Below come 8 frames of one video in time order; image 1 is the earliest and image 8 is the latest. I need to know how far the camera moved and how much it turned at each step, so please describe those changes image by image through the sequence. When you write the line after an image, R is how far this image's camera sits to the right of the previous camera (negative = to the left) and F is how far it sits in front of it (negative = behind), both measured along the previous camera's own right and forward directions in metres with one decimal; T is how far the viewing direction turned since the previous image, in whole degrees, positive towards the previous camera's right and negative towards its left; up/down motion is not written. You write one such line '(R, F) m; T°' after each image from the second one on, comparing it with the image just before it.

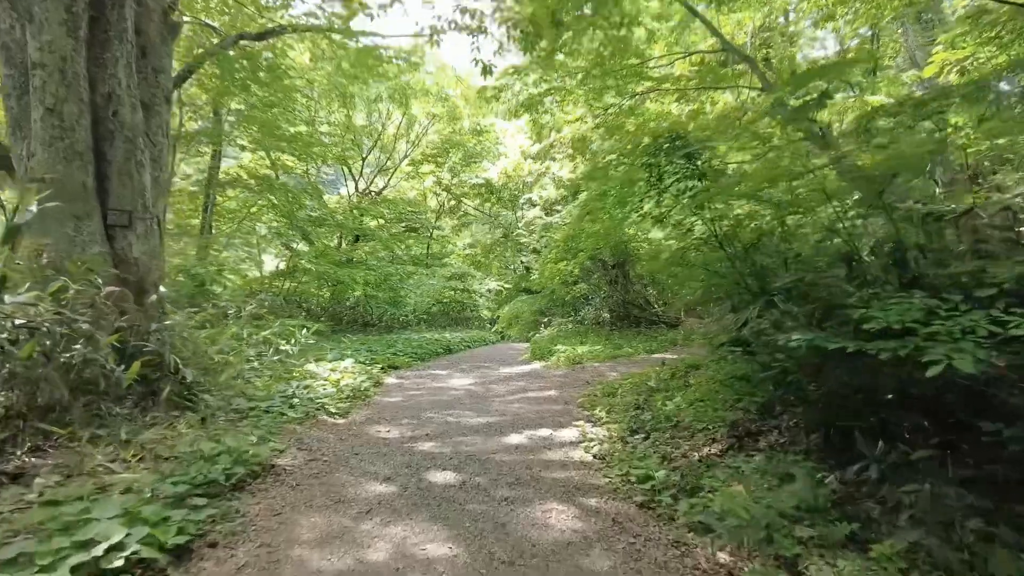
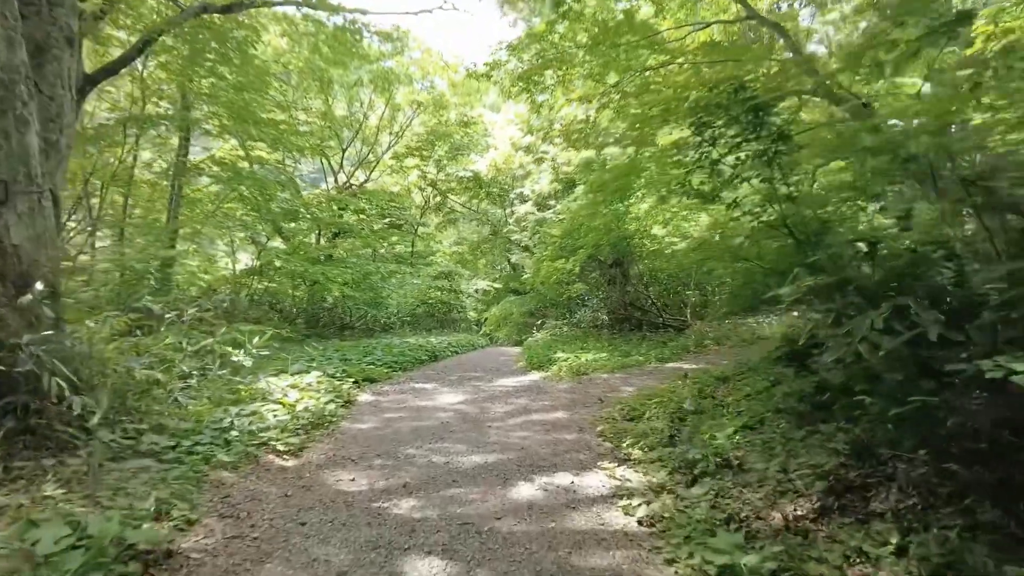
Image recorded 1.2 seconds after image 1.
(-0.1, +1.2) m; +1°
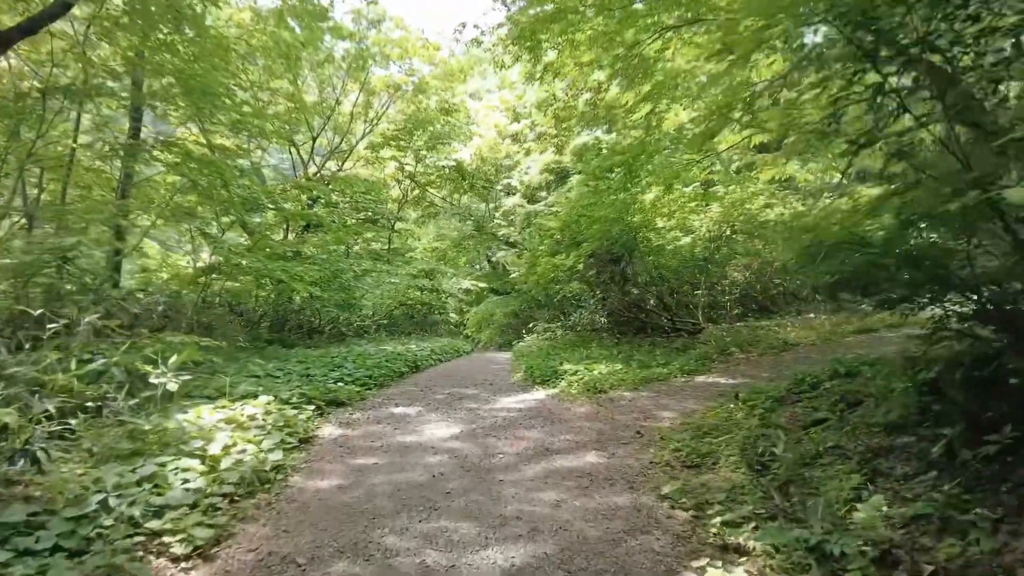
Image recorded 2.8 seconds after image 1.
(-0.2, +1.4) m; +2°
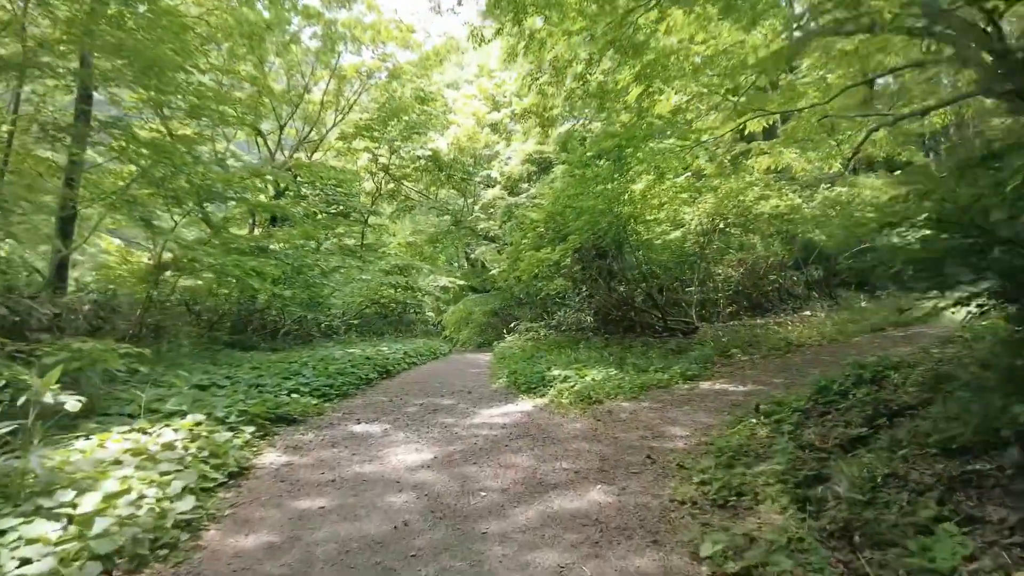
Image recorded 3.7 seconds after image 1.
(0.0, +0.8) m; +2°
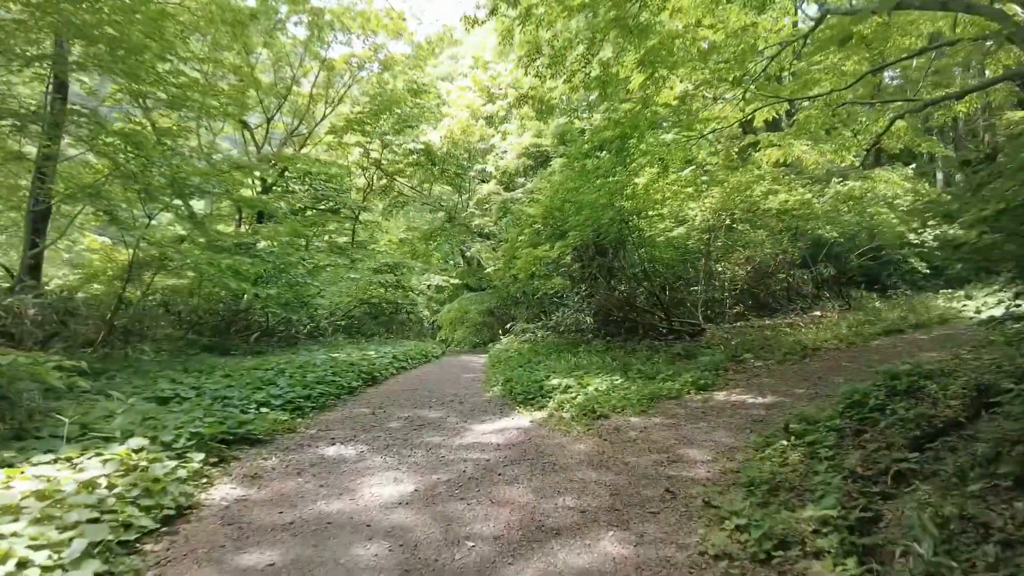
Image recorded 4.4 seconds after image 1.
(0.0, +0.6) m; 0°
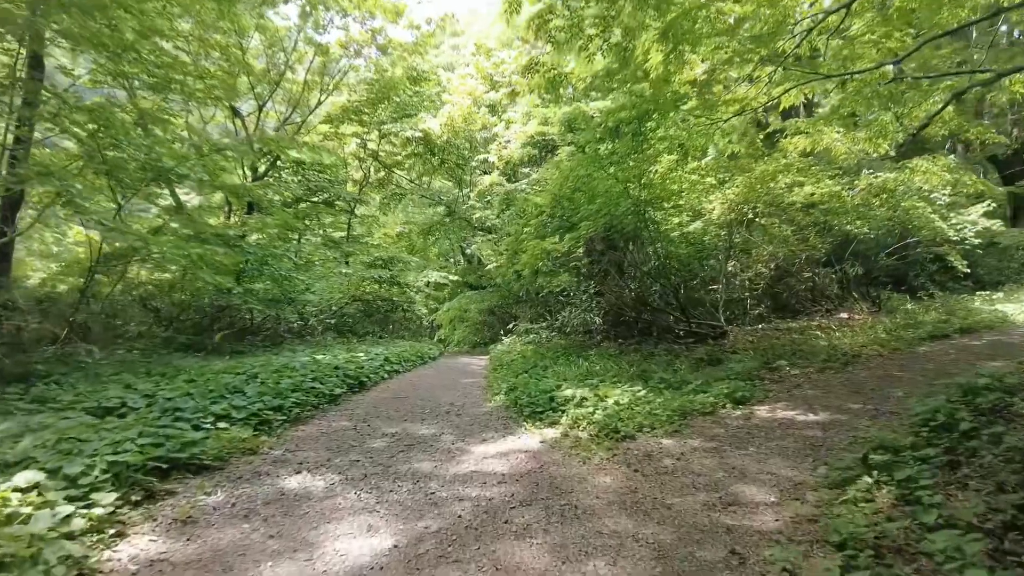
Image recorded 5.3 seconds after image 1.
(-0.1, +0.8) m; 0°
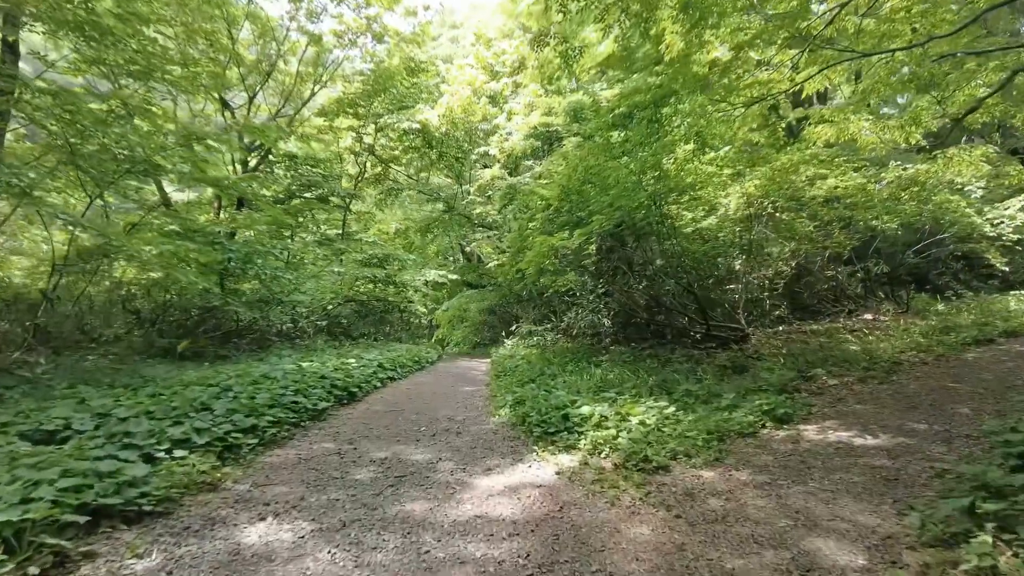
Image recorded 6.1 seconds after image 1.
(-0.1, +0.7) m; 0°
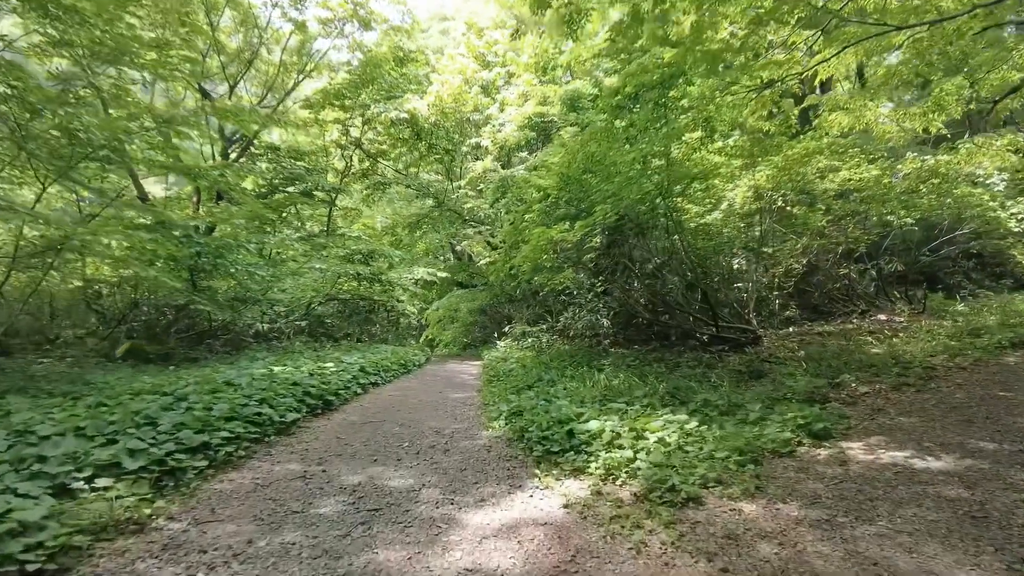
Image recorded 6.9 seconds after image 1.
(0.0, +0.6) m; +1°
